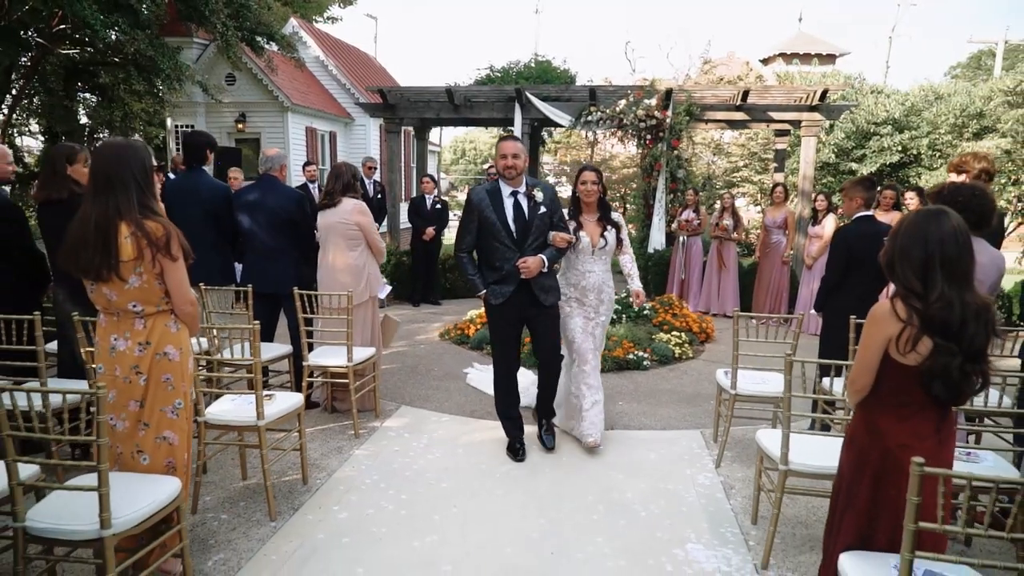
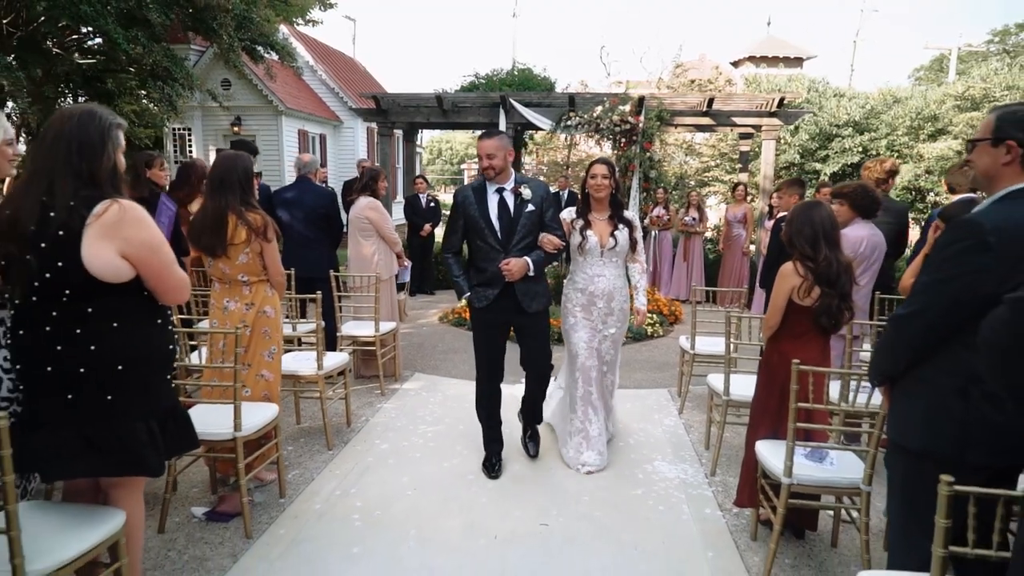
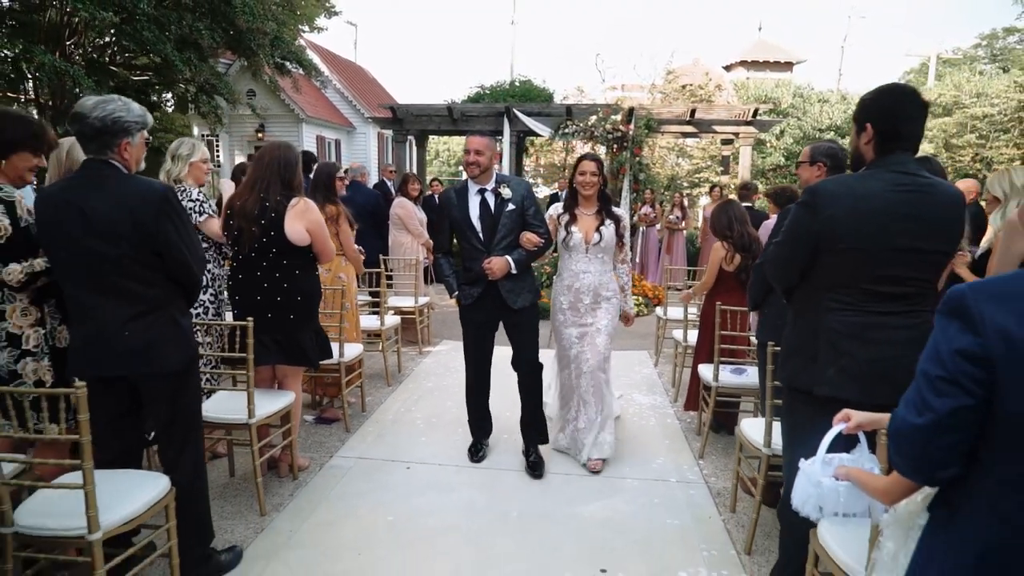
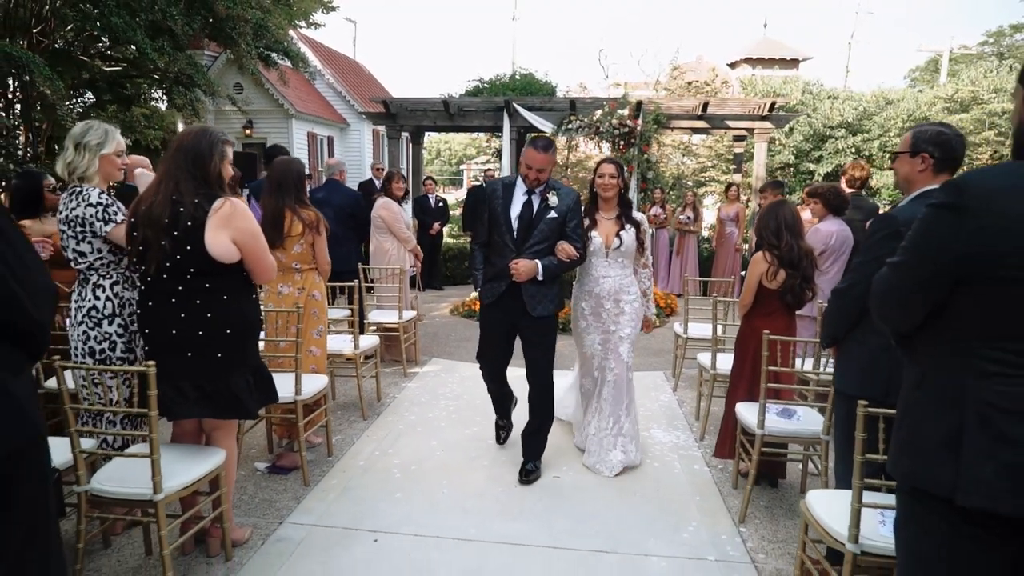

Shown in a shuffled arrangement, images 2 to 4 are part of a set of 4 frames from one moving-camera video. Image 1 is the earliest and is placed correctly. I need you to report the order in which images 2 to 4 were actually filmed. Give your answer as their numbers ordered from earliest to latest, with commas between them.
2, 4, 3
